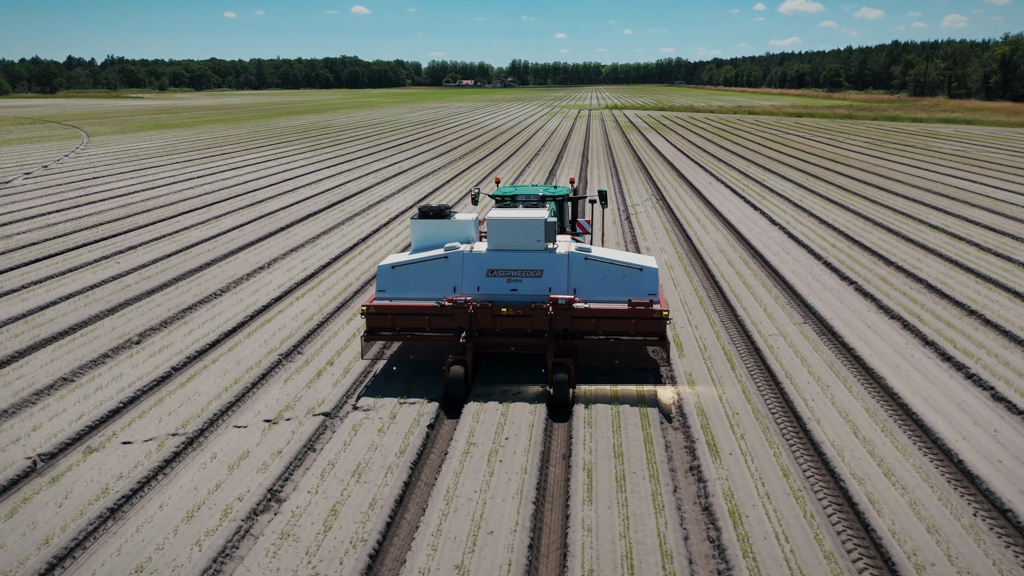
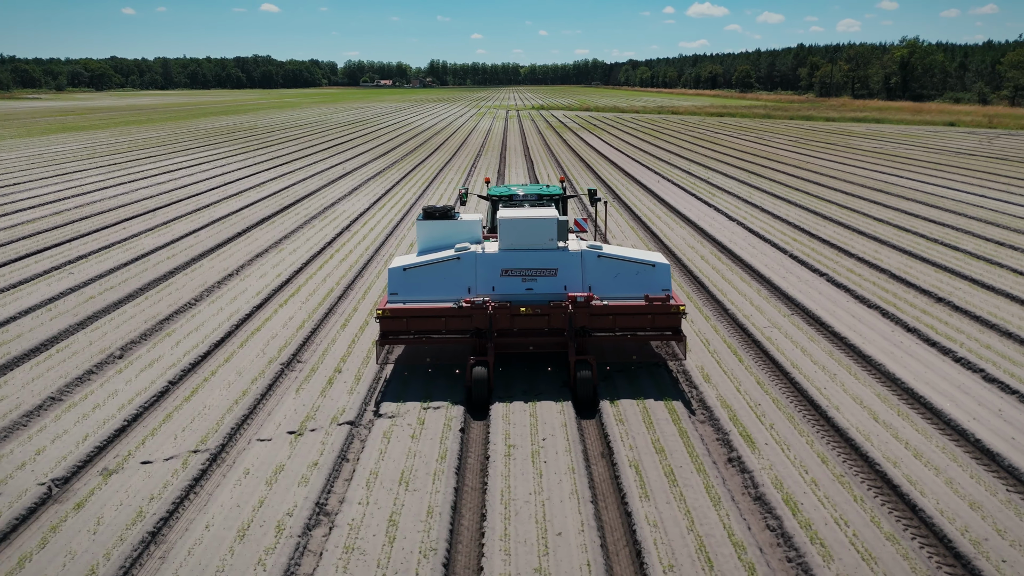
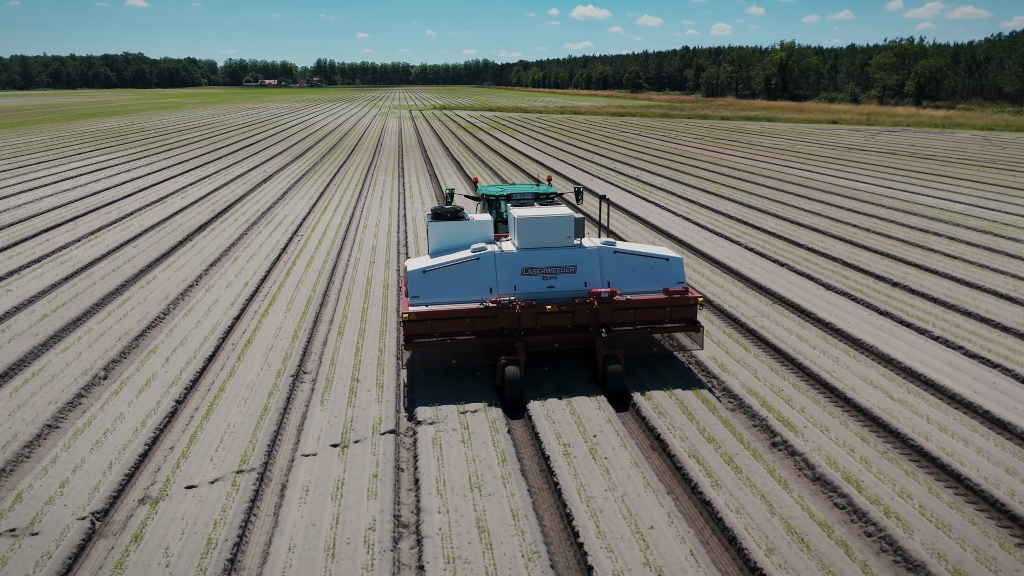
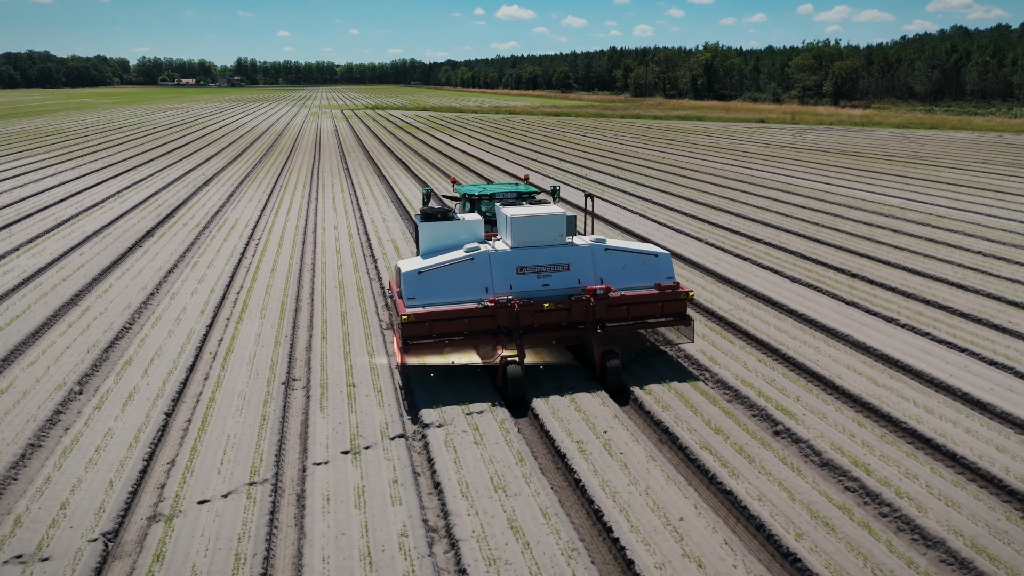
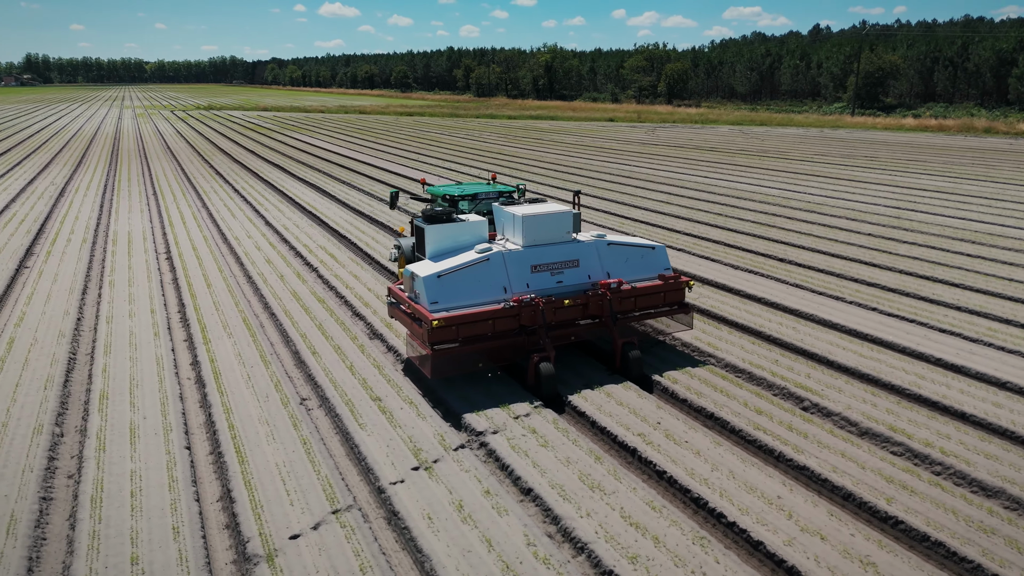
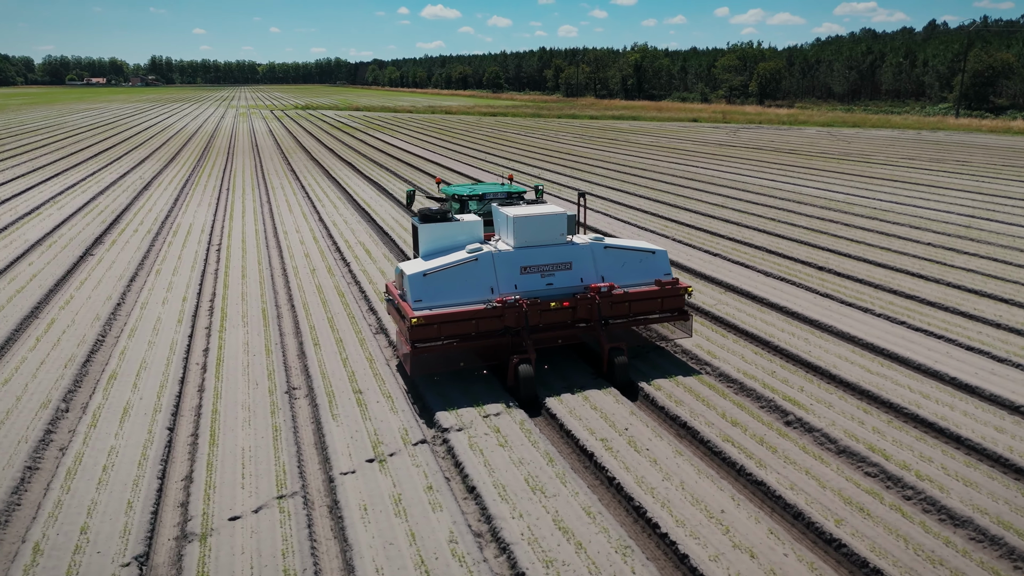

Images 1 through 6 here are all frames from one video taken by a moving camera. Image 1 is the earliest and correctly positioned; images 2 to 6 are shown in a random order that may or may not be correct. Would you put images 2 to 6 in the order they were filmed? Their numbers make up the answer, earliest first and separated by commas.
2, 3, 4, 6, 5
